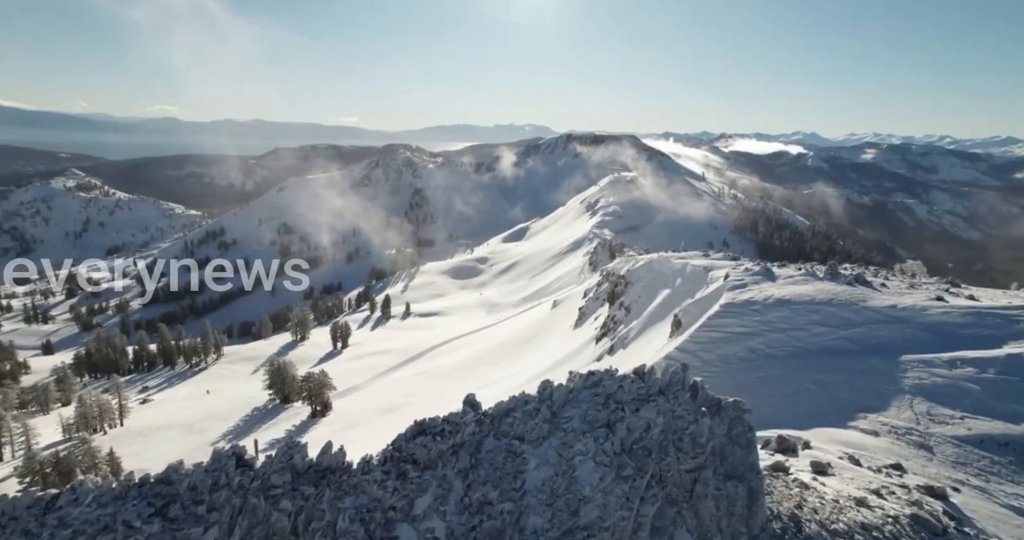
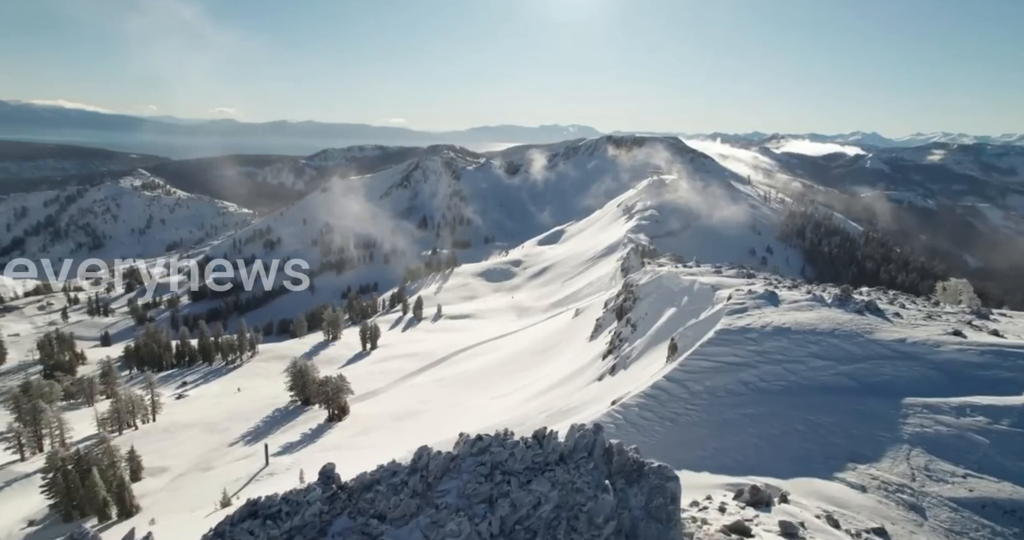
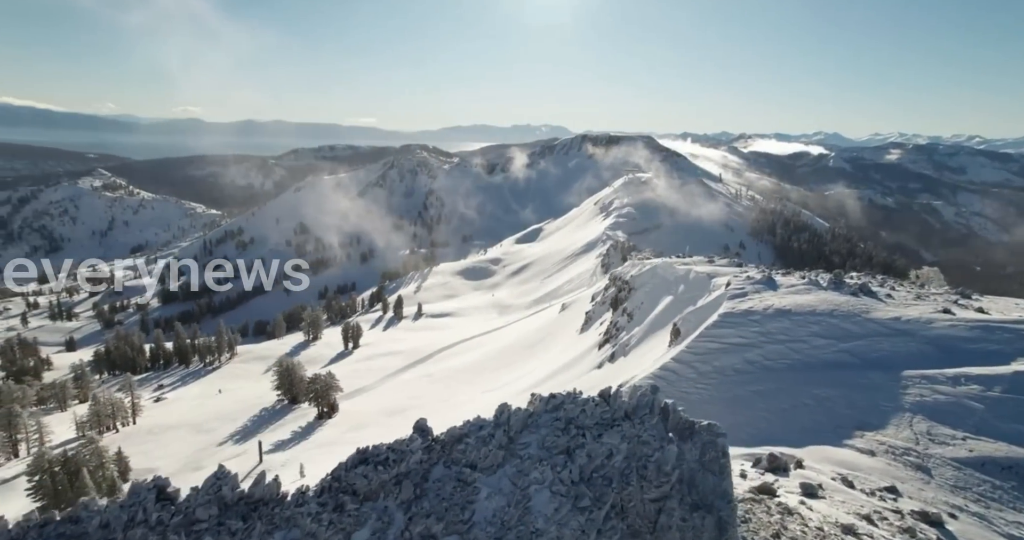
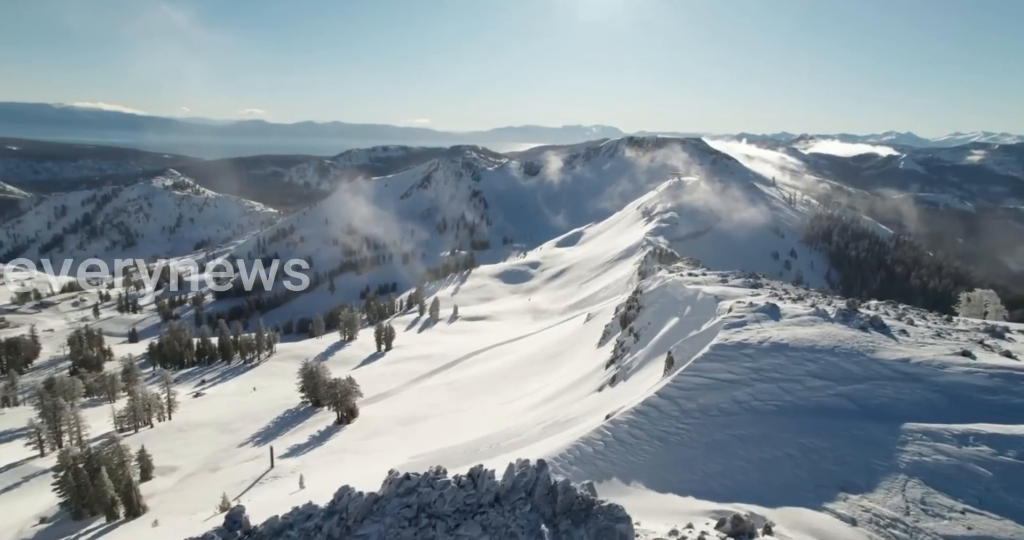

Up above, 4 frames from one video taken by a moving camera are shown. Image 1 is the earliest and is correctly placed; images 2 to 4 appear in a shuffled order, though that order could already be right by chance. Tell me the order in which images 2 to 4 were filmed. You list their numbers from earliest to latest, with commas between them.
3, 2, 4
